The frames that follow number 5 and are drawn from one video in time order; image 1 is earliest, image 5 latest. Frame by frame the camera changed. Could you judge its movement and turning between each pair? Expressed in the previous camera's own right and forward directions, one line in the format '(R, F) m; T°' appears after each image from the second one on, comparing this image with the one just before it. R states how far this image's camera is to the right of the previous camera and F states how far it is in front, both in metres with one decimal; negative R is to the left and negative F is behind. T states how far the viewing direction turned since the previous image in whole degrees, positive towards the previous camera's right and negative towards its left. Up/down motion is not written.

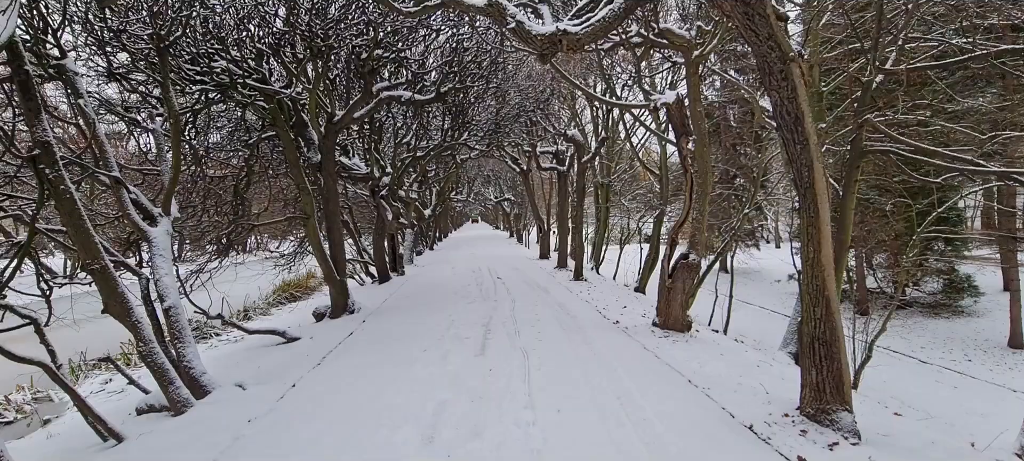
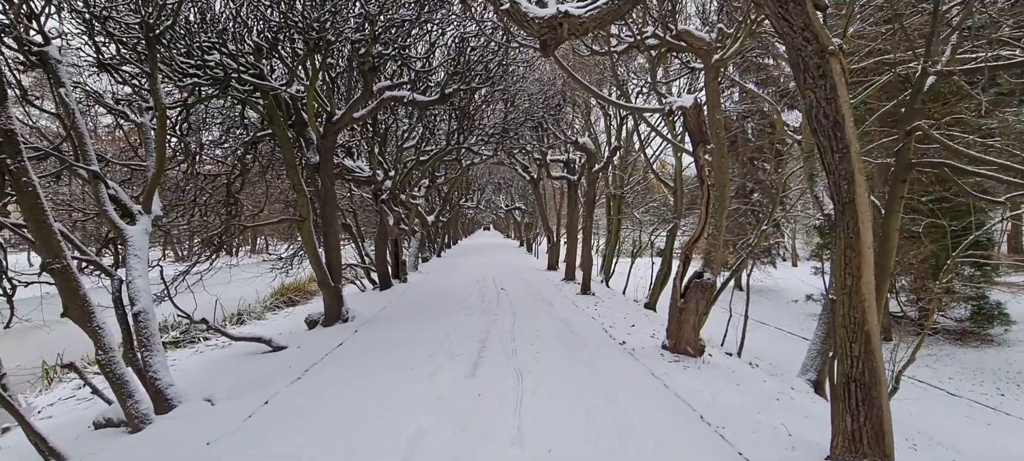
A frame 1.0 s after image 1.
(+0.1, +0.4) m; -1°
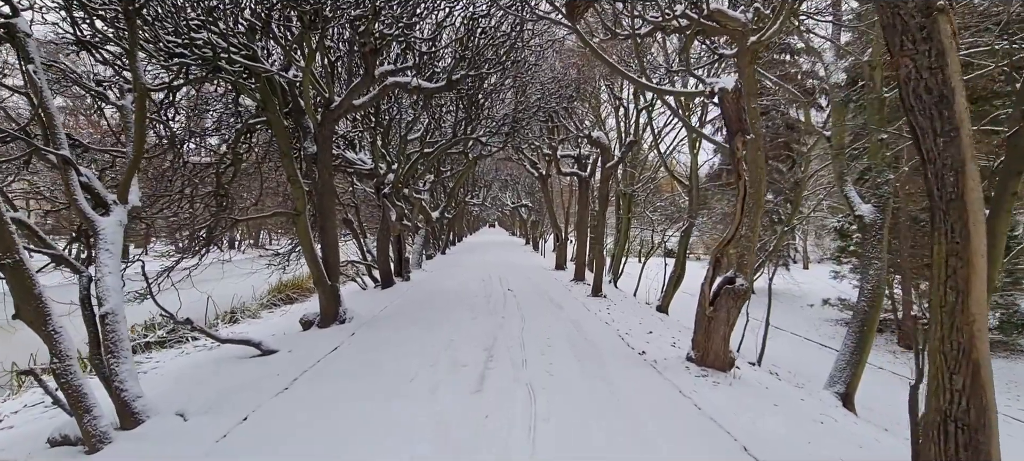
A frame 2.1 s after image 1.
(-0.1, +0.5) m; -1°
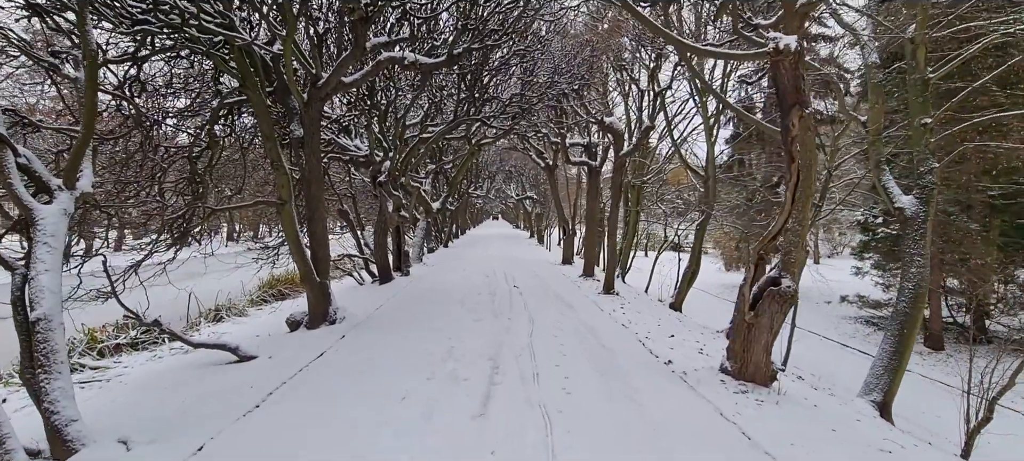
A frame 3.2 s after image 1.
(-0.1, +0.7) m; 0°
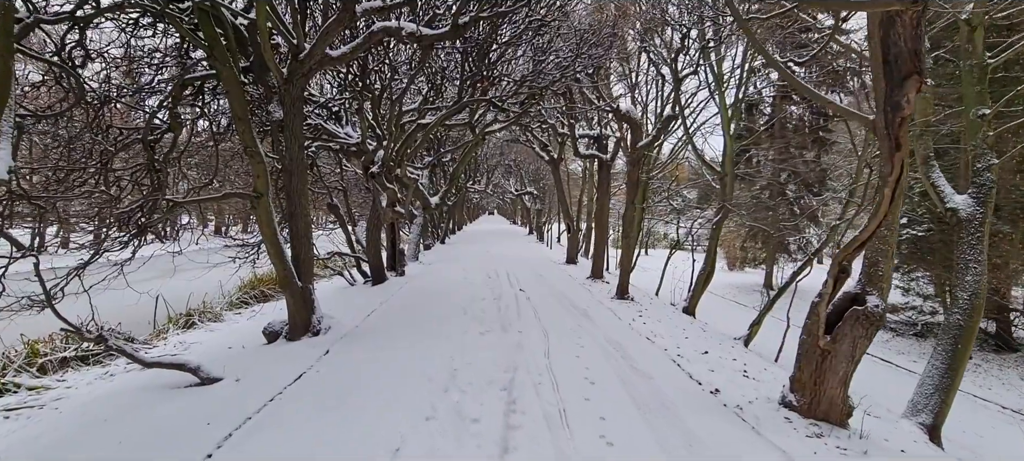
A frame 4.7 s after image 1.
(-0.2, +0.8) m; +1°
